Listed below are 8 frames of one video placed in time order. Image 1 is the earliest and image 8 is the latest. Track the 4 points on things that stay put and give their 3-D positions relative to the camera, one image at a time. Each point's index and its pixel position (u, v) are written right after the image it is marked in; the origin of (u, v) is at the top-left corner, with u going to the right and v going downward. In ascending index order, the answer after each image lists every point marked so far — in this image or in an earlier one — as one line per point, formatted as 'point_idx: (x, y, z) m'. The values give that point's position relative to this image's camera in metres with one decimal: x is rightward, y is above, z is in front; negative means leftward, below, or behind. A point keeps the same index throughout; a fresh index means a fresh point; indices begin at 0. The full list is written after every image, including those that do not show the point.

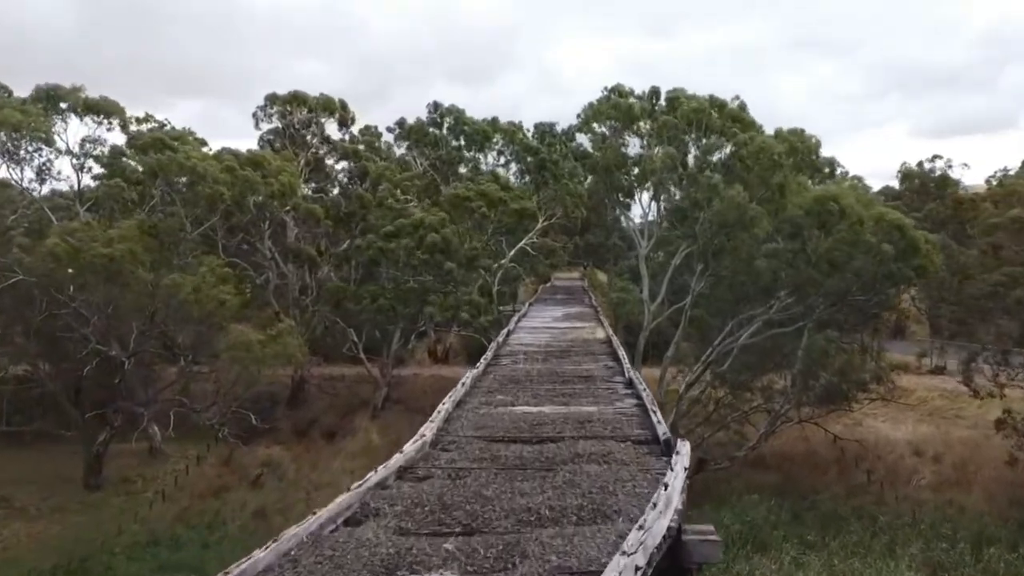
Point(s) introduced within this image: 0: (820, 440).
0: (+6.5, -3.2, +17.1) m
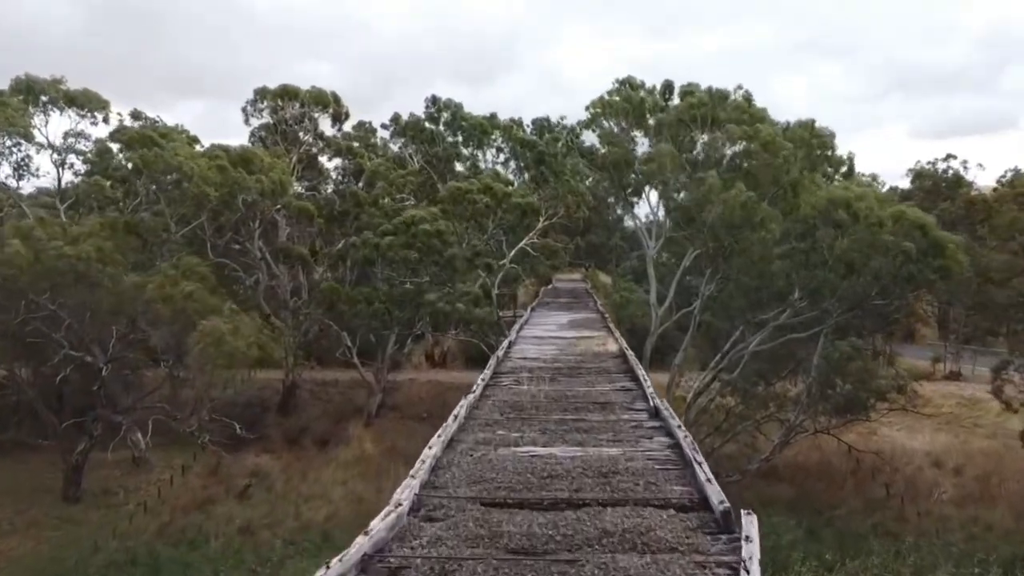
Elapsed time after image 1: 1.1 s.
0: (+6.5, -3.3, +16.4) m
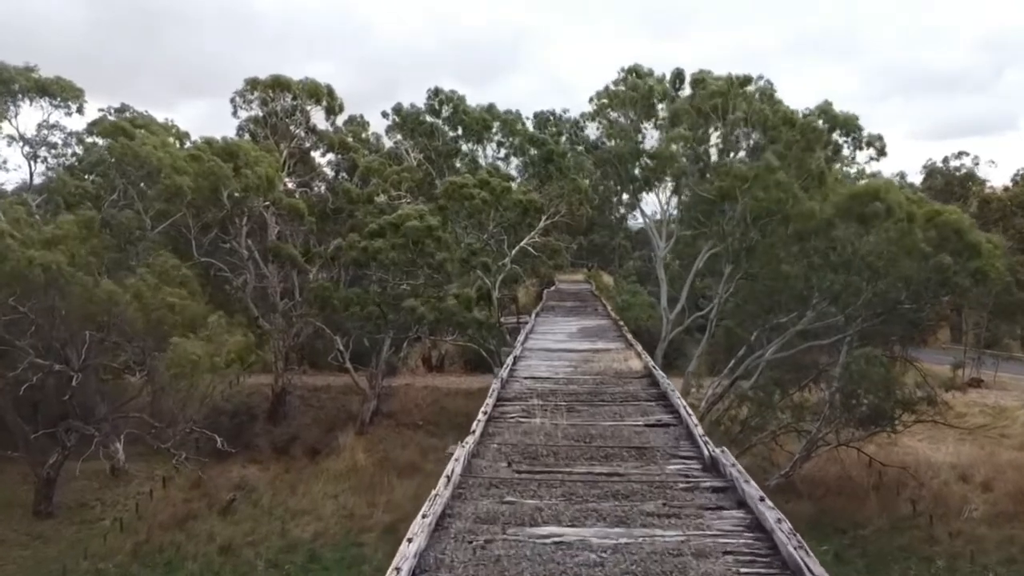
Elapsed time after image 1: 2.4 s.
0: (+6.5, -3.3, +15.4) m
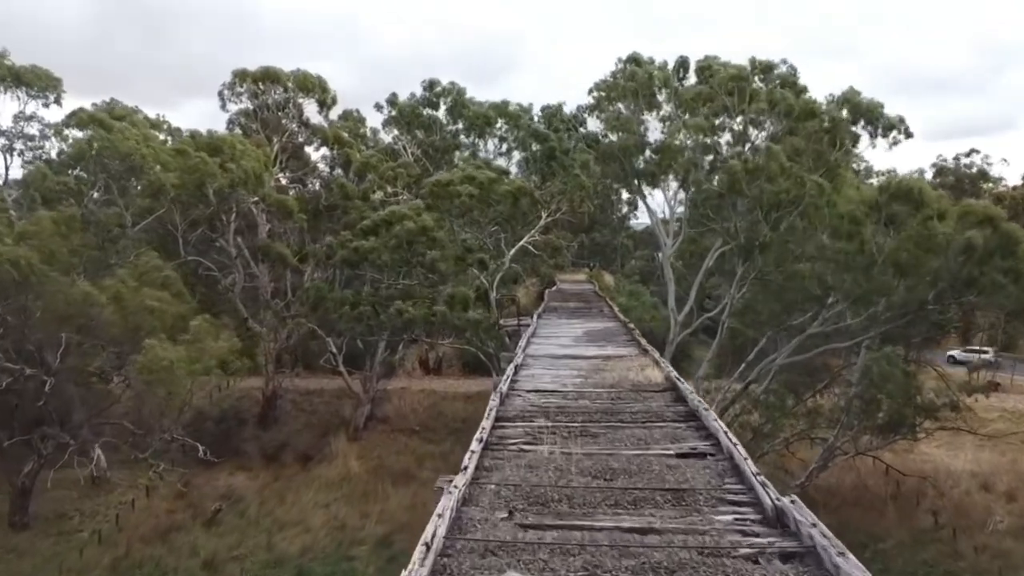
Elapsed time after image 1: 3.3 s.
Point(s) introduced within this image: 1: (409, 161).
0: (+6.5, -3.3, +14.8) m
1: (-2.4, +3.0, +19.0) m
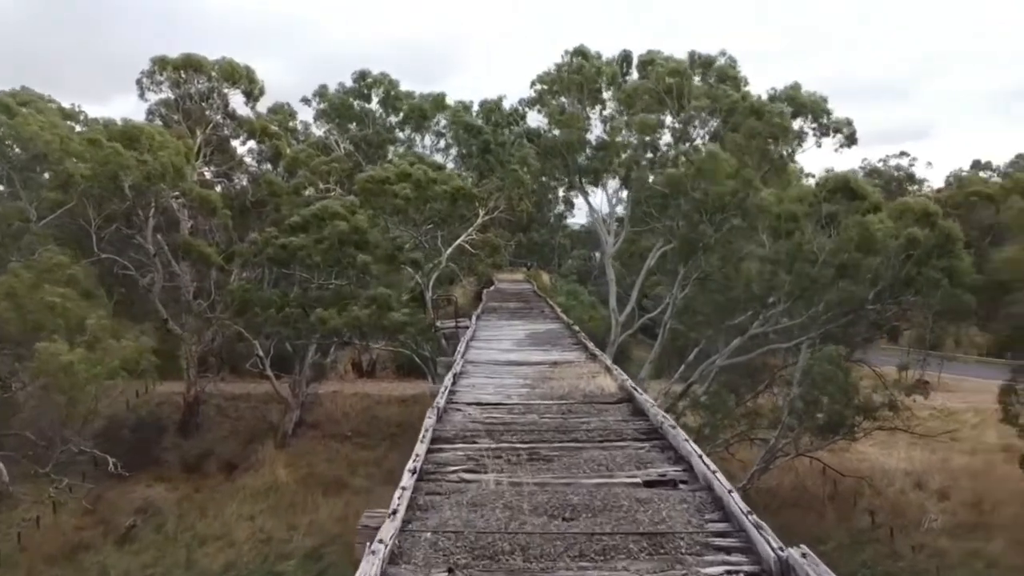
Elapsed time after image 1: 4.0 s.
0: (+5.4, -3.3, +14.8) m
1: (-3.8, +3.0, +18.3) m
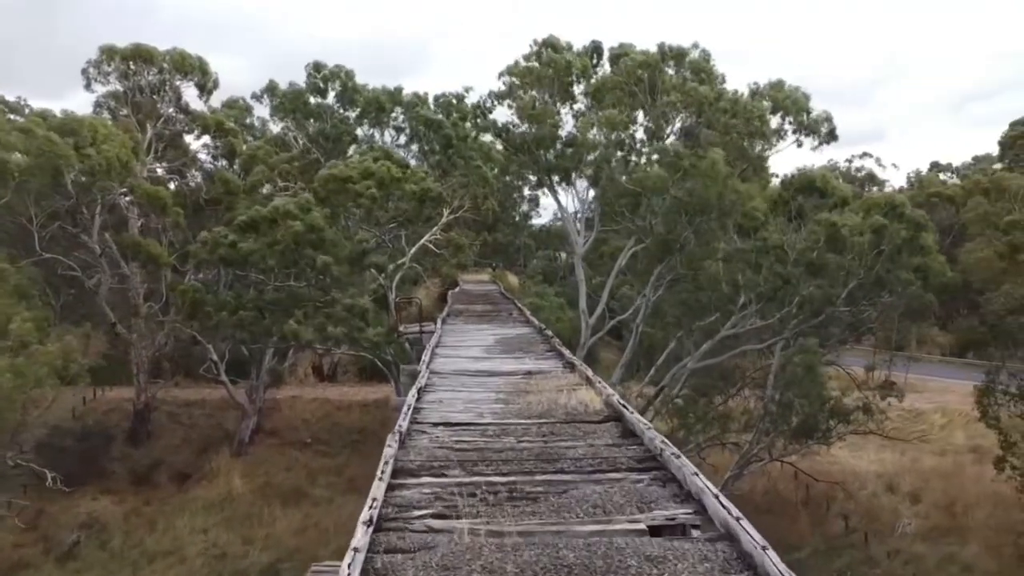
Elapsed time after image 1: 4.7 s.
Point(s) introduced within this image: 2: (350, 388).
0: (+4.8, -3.3, +14.5) m
1: (-4.6, +3.0, +17.6) m
2: (-3.8, -2.4, +19.4) m
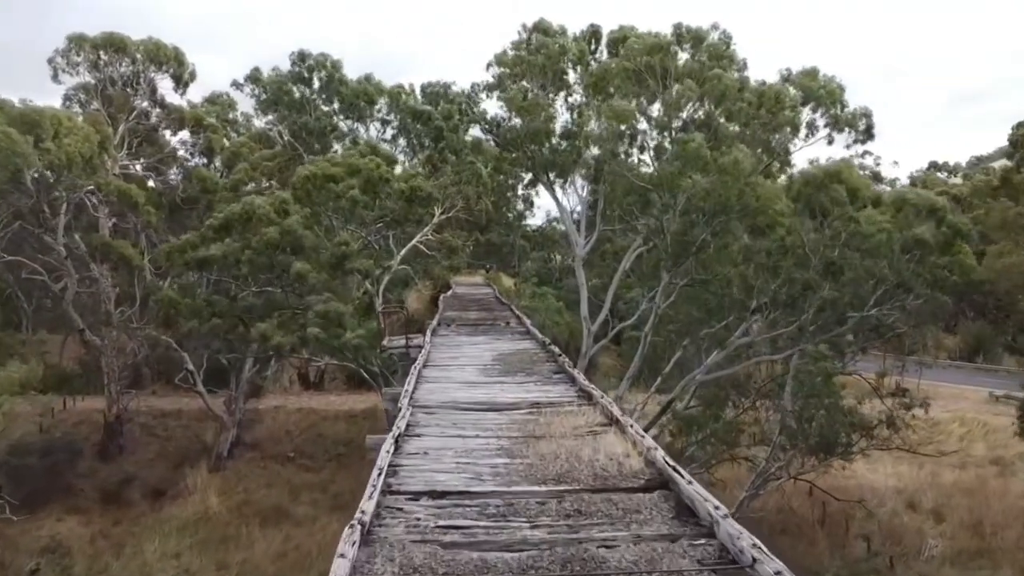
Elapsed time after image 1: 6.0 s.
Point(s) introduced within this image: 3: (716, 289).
0: (+4.7, -3.4, +13.6) m
1: (-4.7, +2.9, +16.7) m
2: (-3.9, -2.4, +18.5) m
3: (+2.8, 0.0, +11.2) m
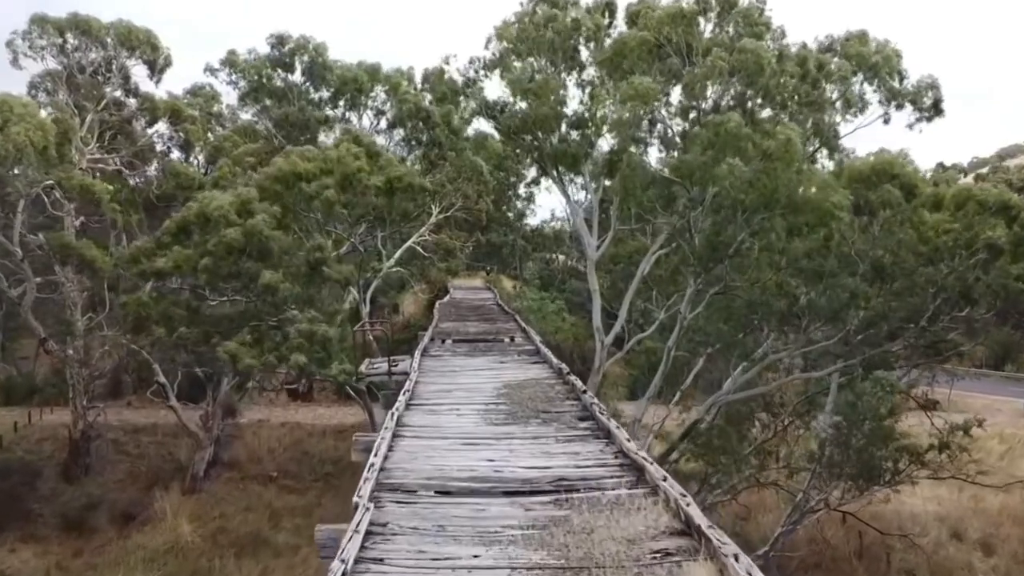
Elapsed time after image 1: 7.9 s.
0: (+4.8, -3.5, +12.4) m
1: (-4.6, +2.8, +15.4) m
2: (-3.9, -2.5, +17.2) m
3: (+2.9, -0.1, +10.0) m
